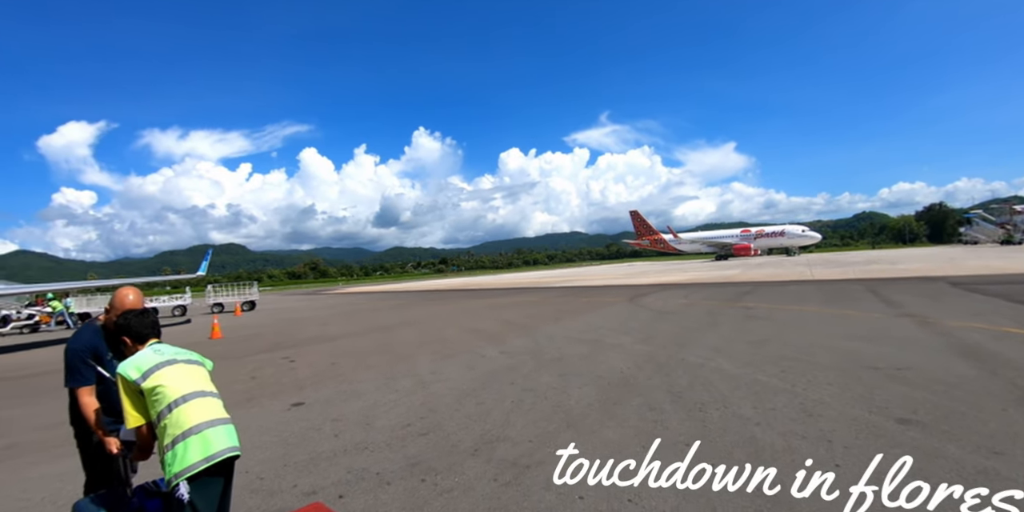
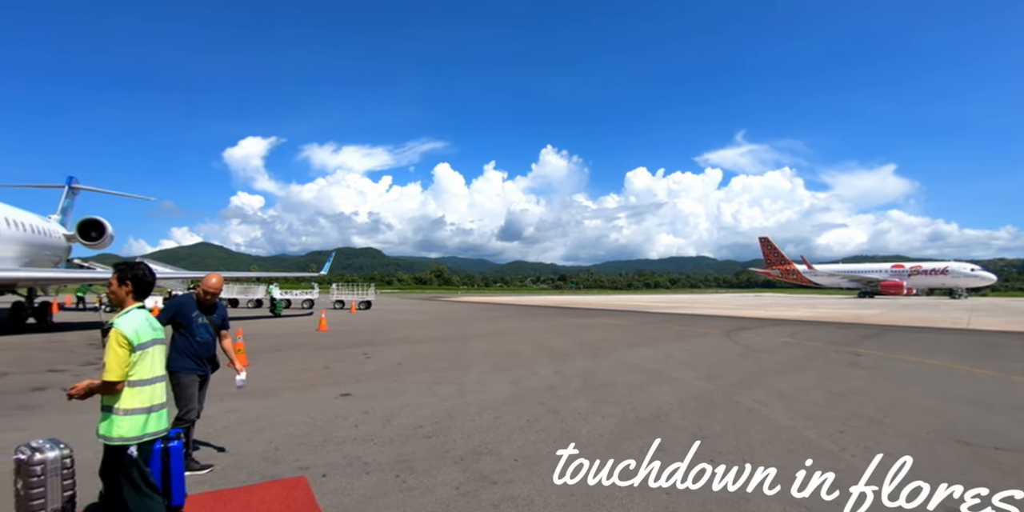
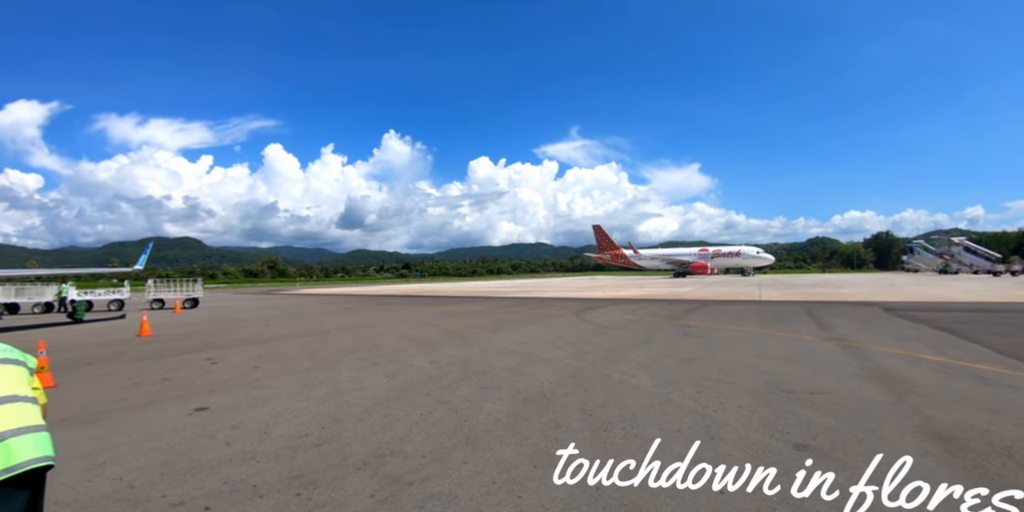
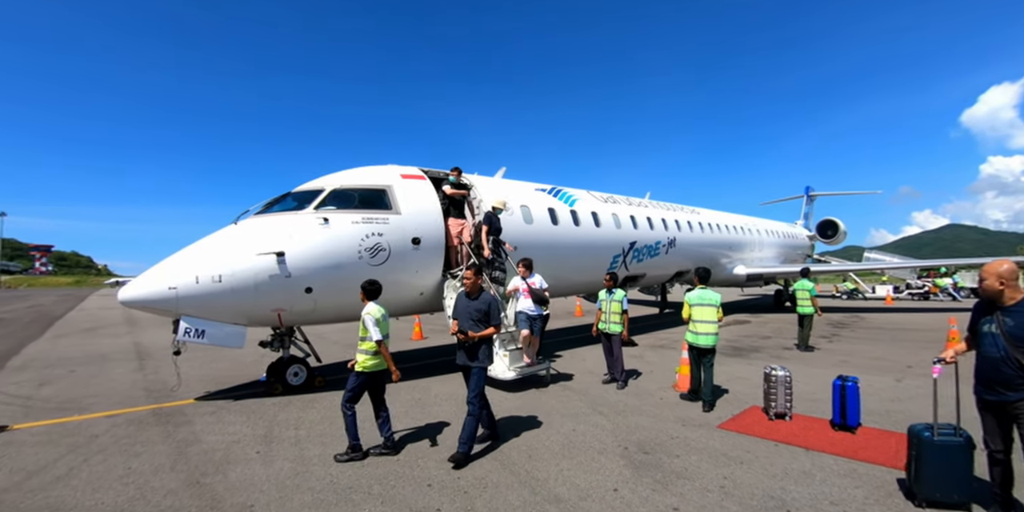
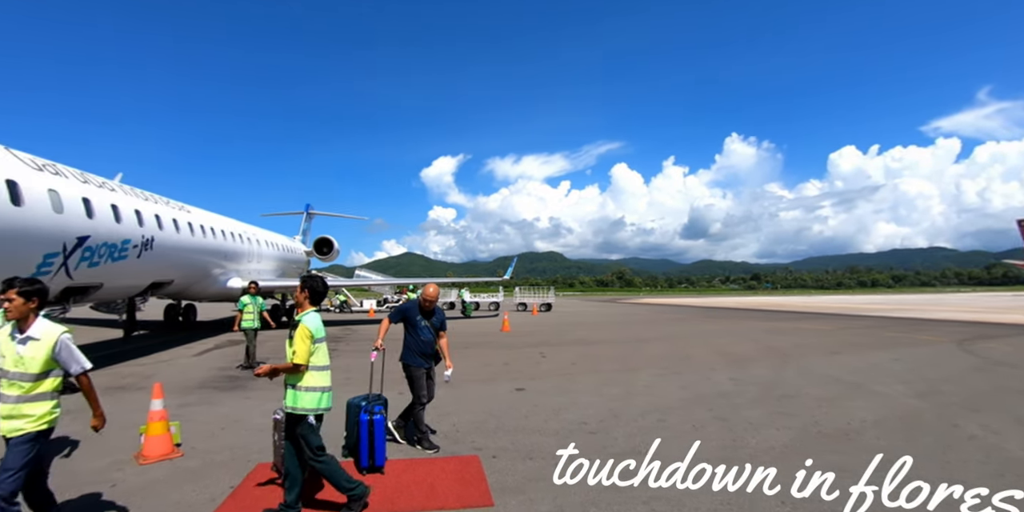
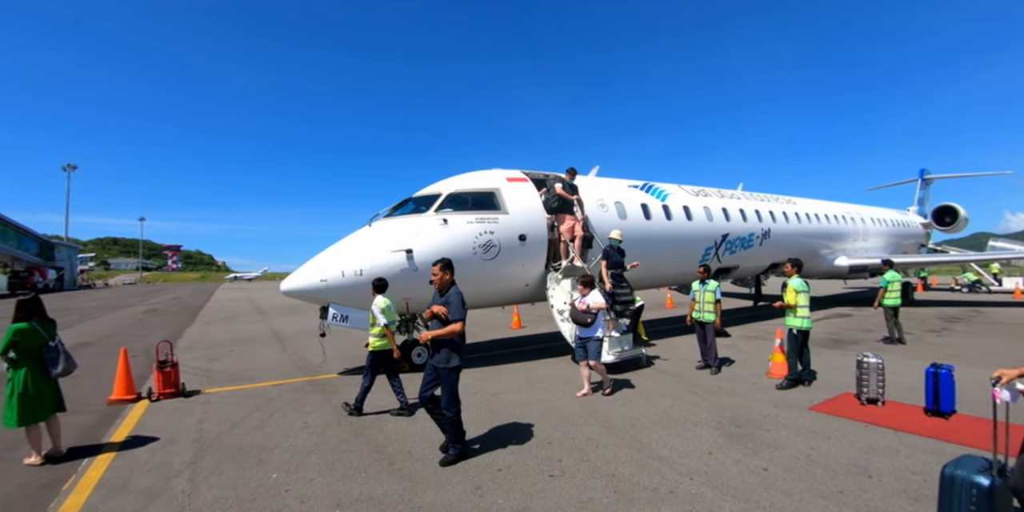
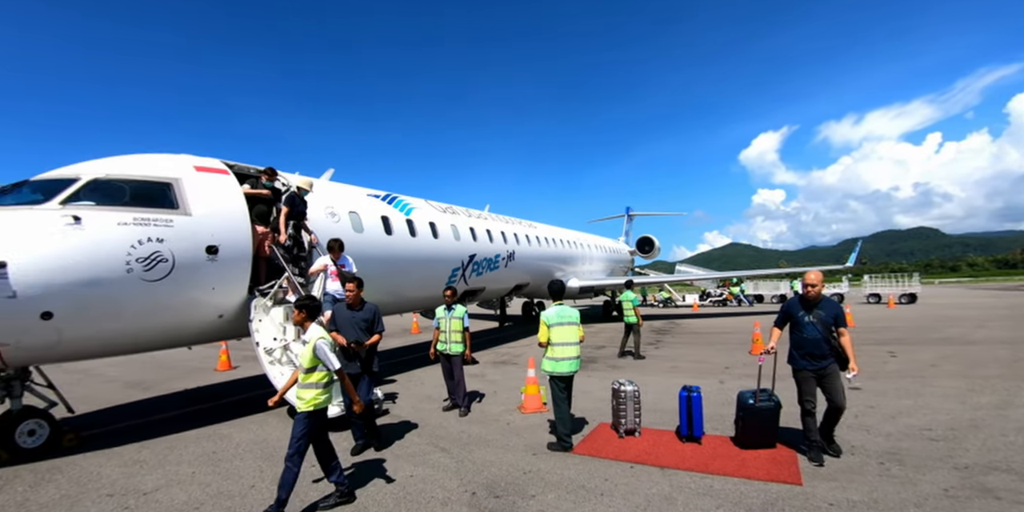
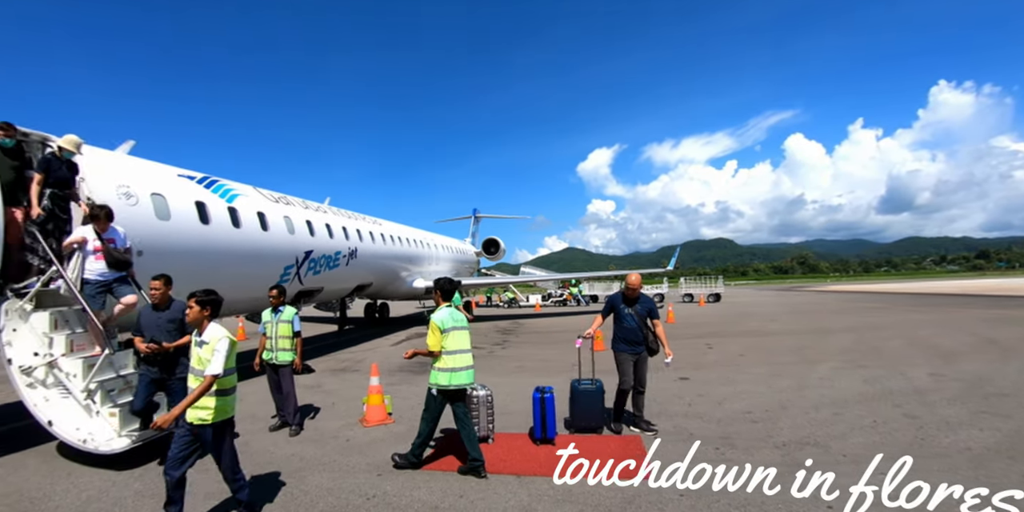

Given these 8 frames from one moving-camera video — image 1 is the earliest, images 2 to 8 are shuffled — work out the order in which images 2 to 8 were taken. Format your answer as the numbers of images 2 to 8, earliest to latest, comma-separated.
3, 2, 5, 8, 7, 4, 6
